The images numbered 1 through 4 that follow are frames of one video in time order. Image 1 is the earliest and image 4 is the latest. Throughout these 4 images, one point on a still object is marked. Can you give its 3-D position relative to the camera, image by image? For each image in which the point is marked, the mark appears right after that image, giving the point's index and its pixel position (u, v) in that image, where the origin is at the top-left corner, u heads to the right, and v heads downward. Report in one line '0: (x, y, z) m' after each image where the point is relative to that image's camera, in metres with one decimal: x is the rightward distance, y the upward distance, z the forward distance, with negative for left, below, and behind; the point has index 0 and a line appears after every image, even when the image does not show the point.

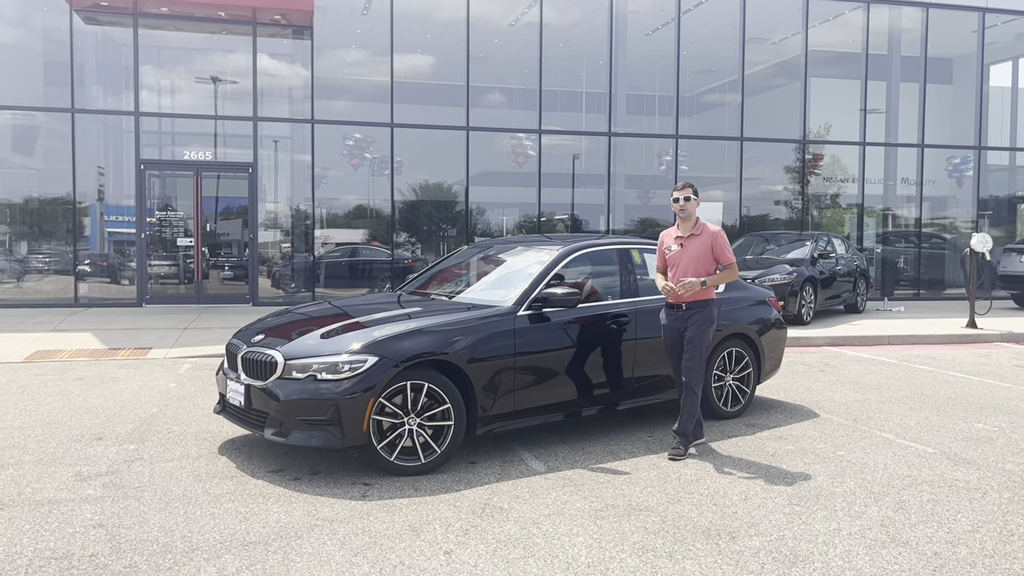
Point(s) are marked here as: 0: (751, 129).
0: (+5.0, +3.4, +18.6) m
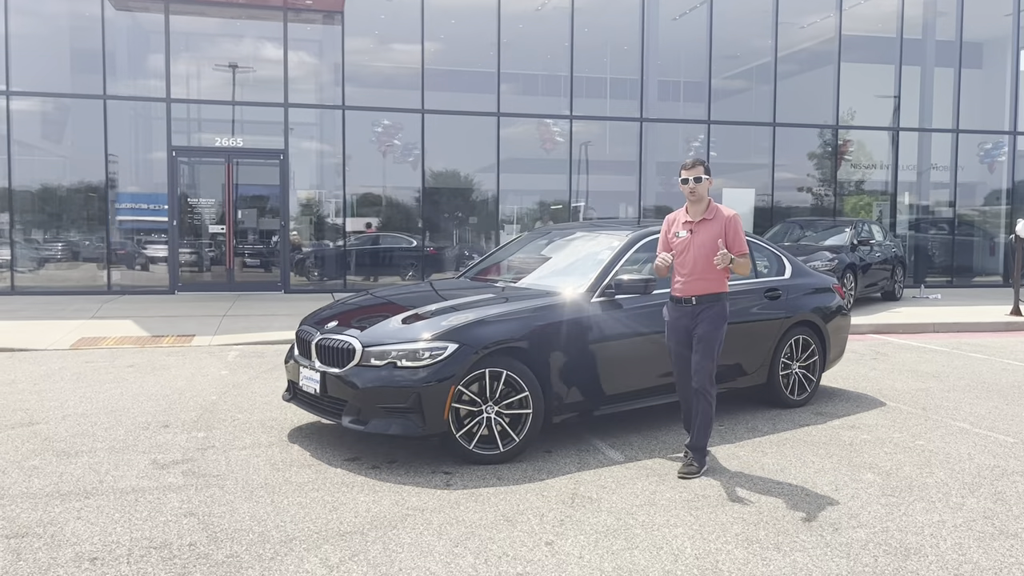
0: (+5.6, +3.6, +18.4) m
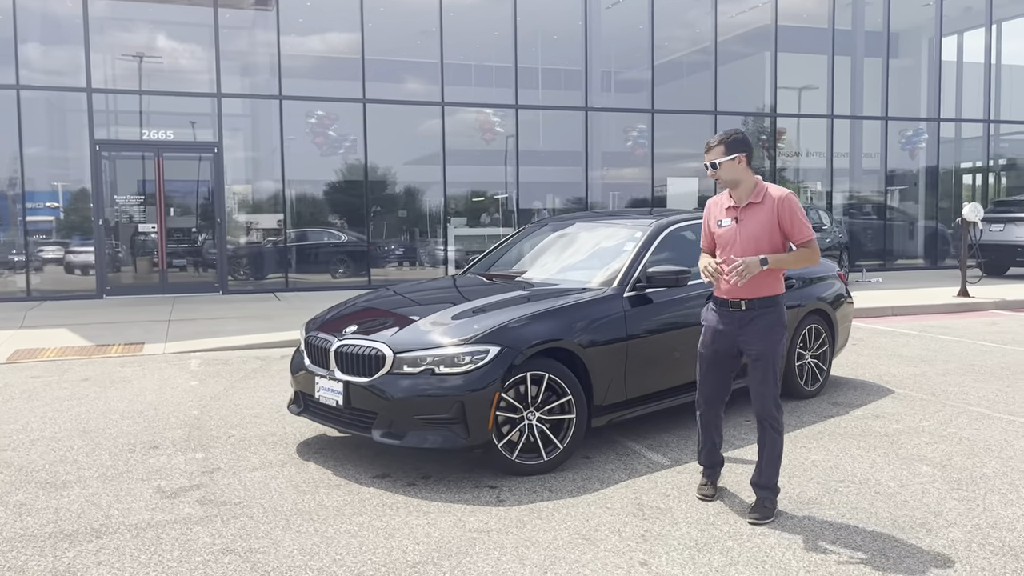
0: (+4.4, +3.9, +18.5) m
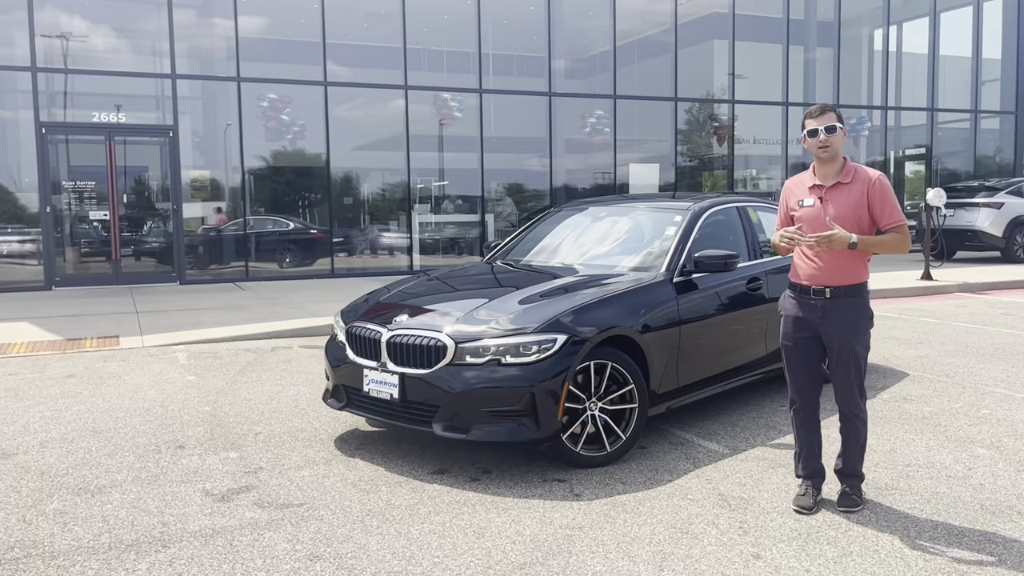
0: (+3.6, +4.2, +18.5) m
